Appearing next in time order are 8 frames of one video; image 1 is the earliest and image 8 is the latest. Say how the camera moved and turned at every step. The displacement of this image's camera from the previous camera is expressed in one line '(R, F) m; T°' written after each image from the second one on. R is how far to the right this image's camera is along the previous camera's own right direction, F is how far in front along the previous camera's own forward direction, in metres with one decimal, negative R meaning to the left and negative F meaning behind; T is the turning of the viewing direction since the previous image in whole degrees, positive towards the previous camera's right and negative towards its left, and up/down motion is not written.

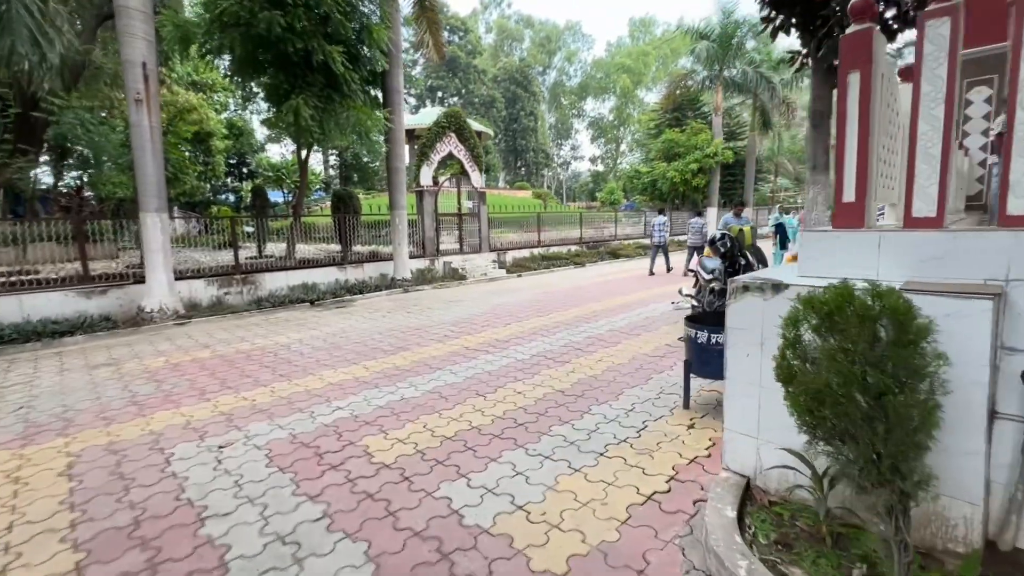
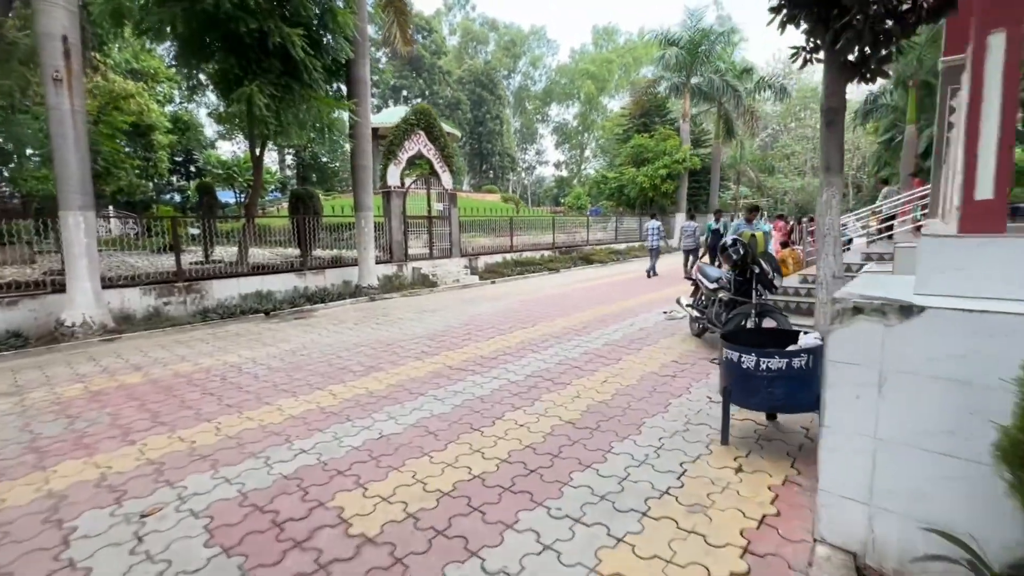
(-0.3, +0.6) m; +5°
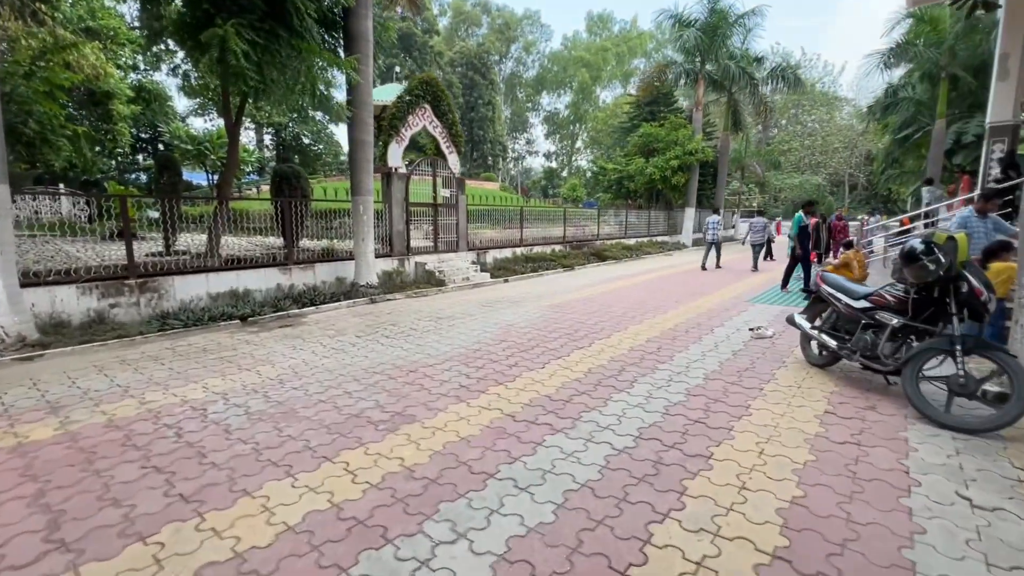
(-0.8, +1.5) m; +2°
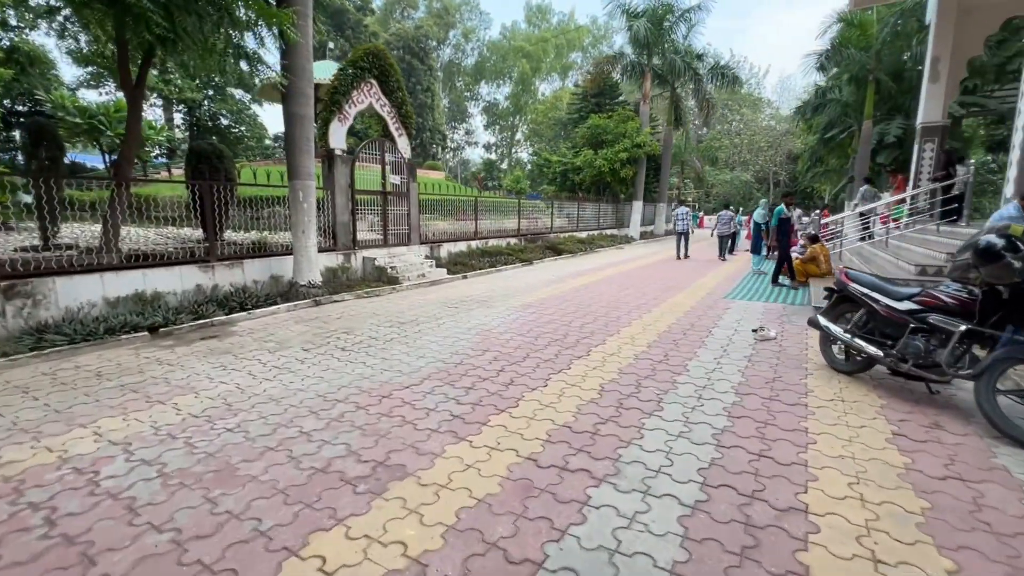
(-0.5, +0.8) m; +8°
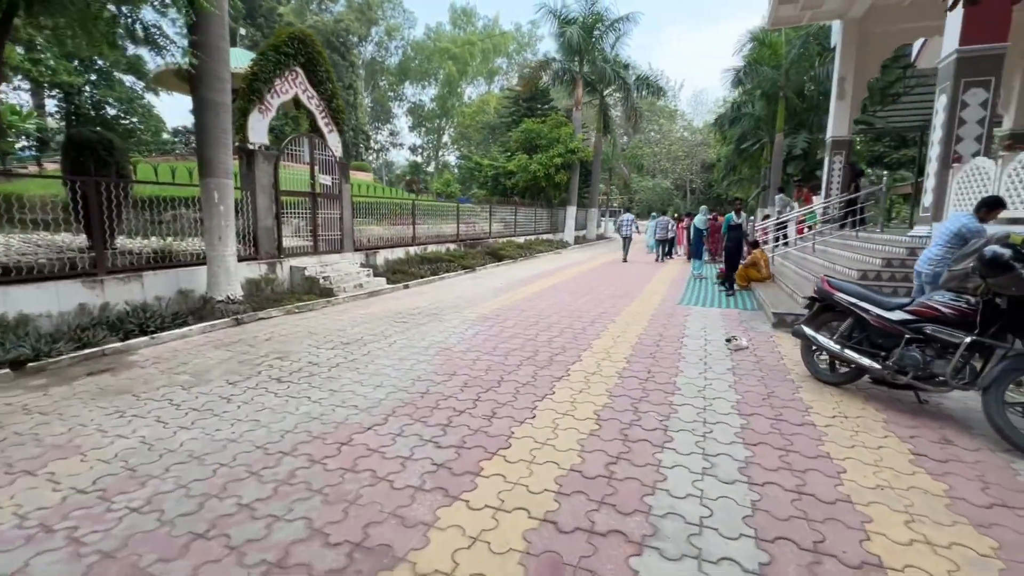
(-0.4, +0.5) m; +9°
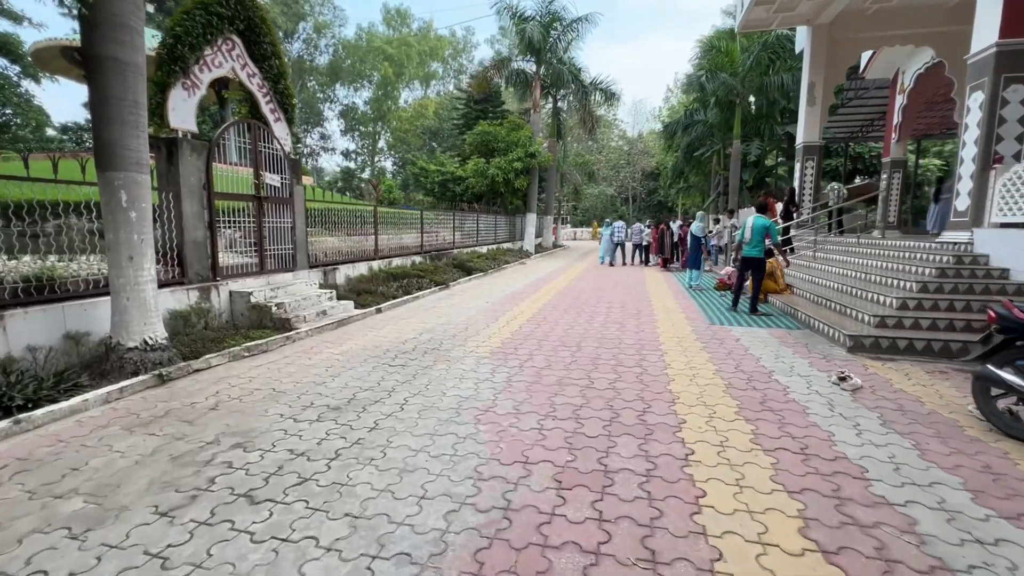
(-1.0, +1.4) m; +8°
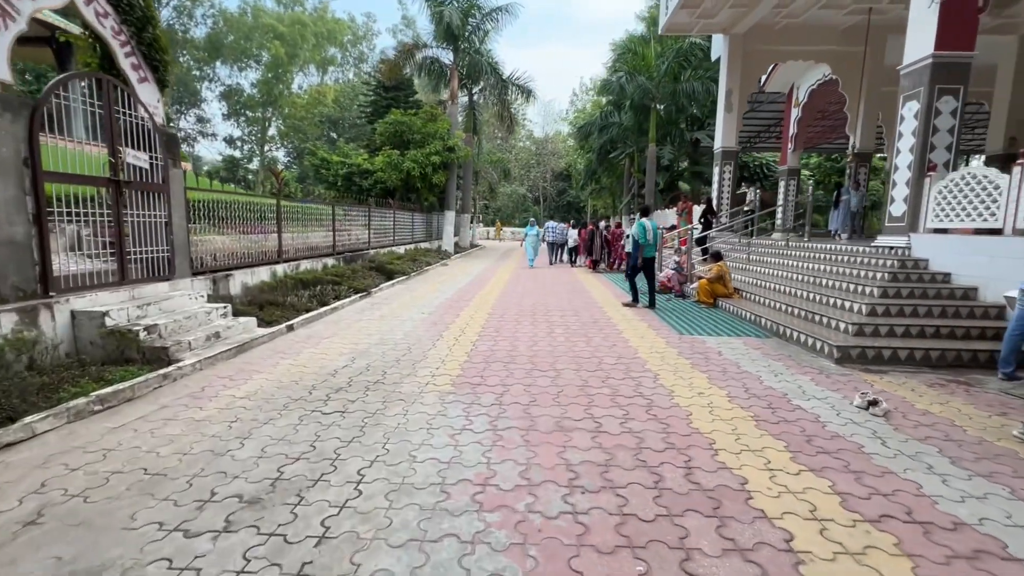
(-0.5, +1.1) m; +11°
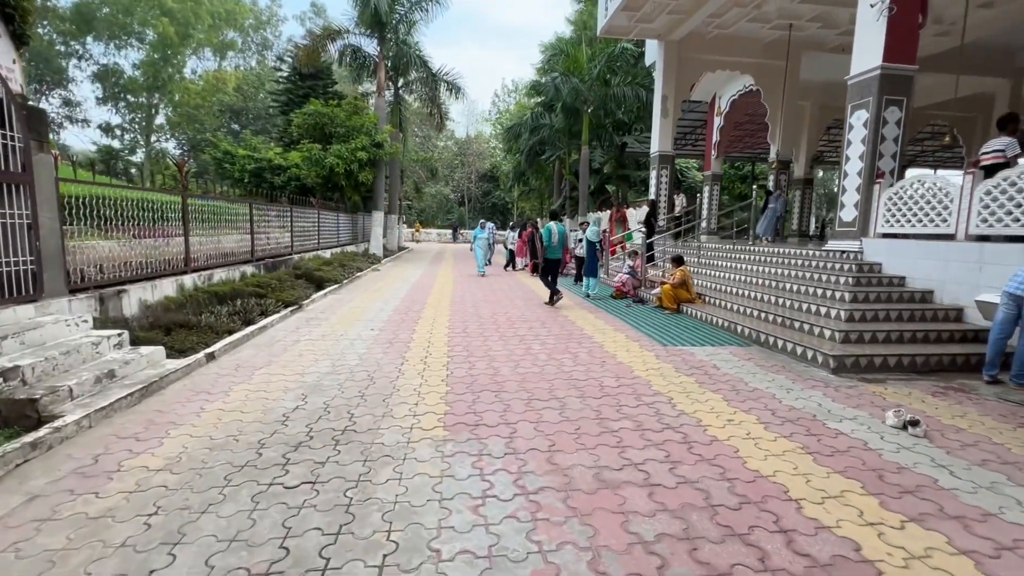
(-0.6, +0.8) m; +10°
